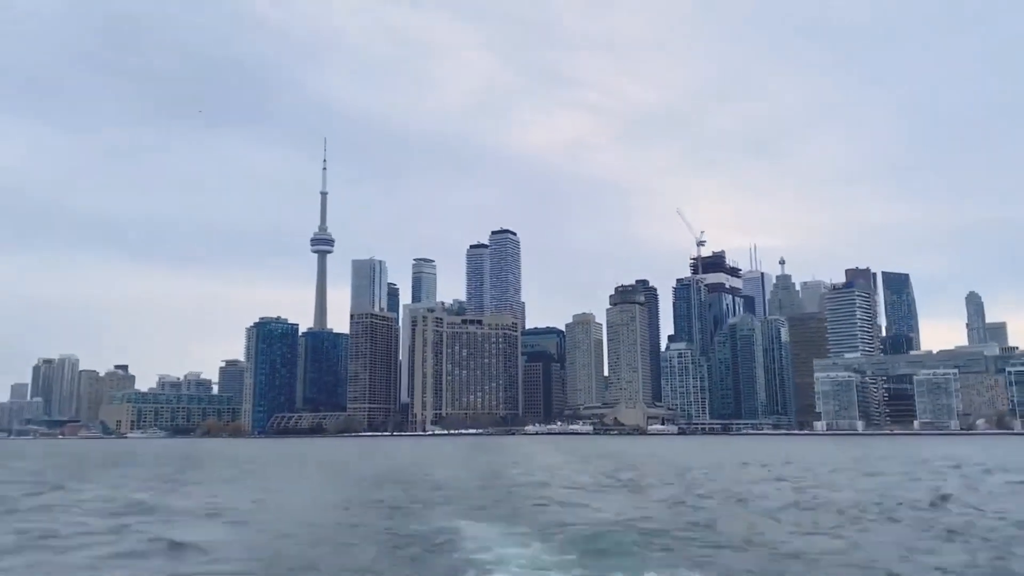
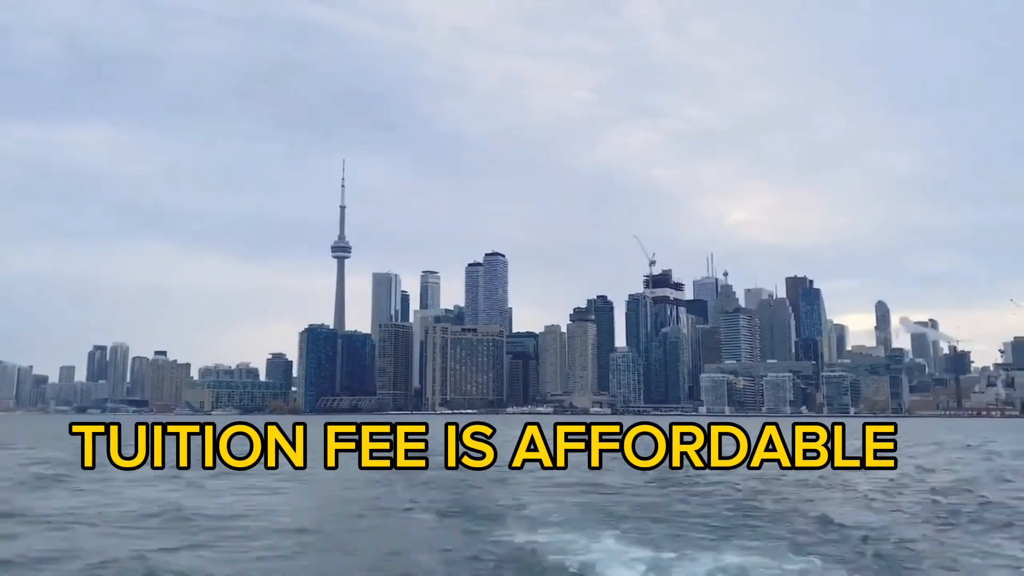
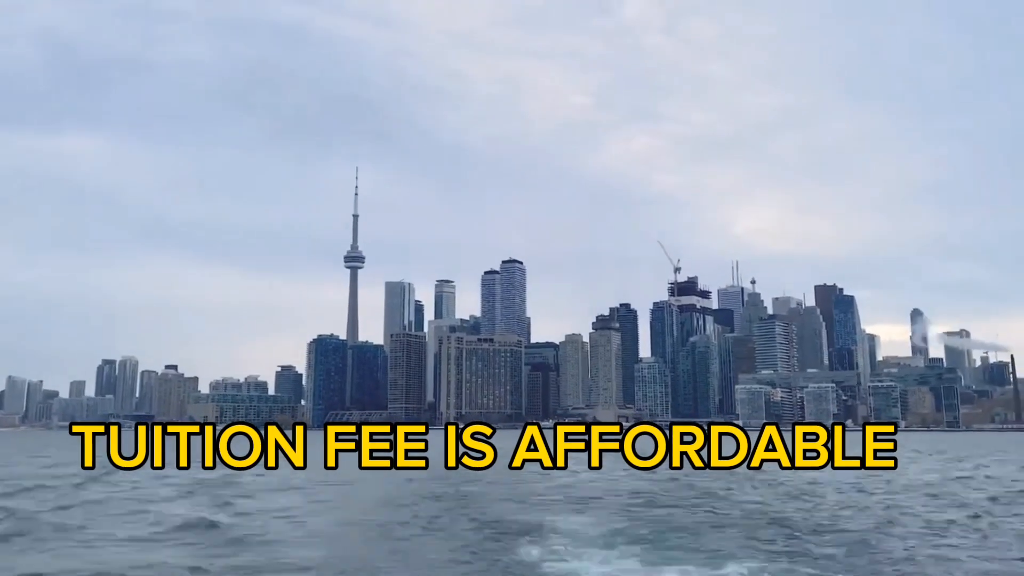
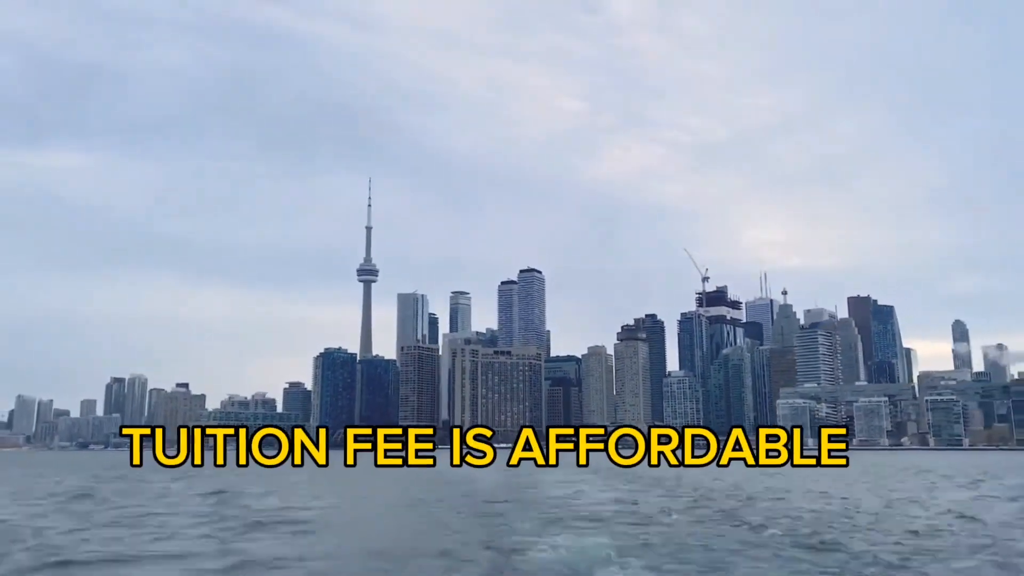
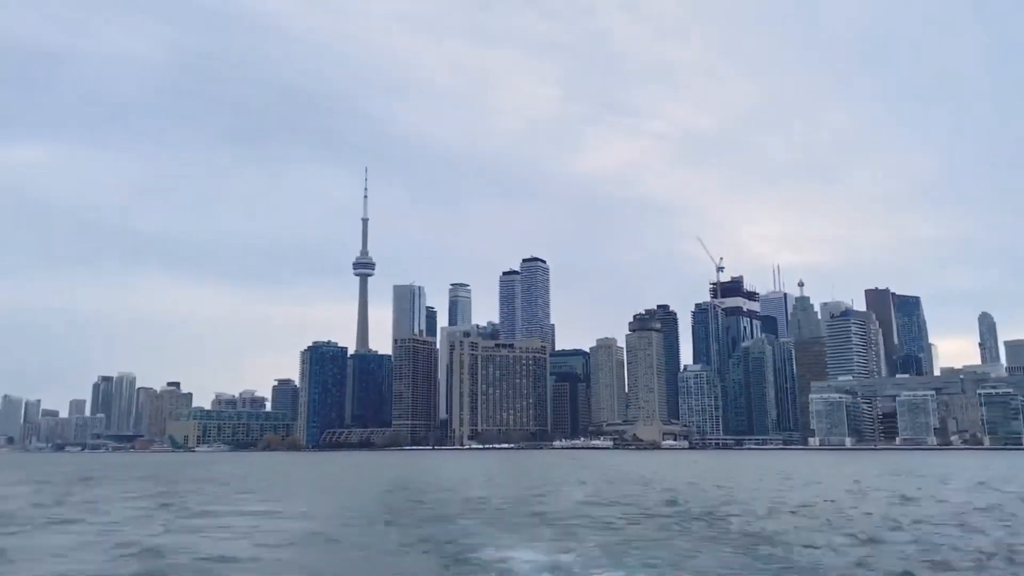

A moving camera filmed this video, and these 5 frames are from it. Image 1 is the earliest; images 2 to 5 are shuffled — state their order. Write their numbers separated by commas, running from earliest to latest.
5, 4, 3, 2
